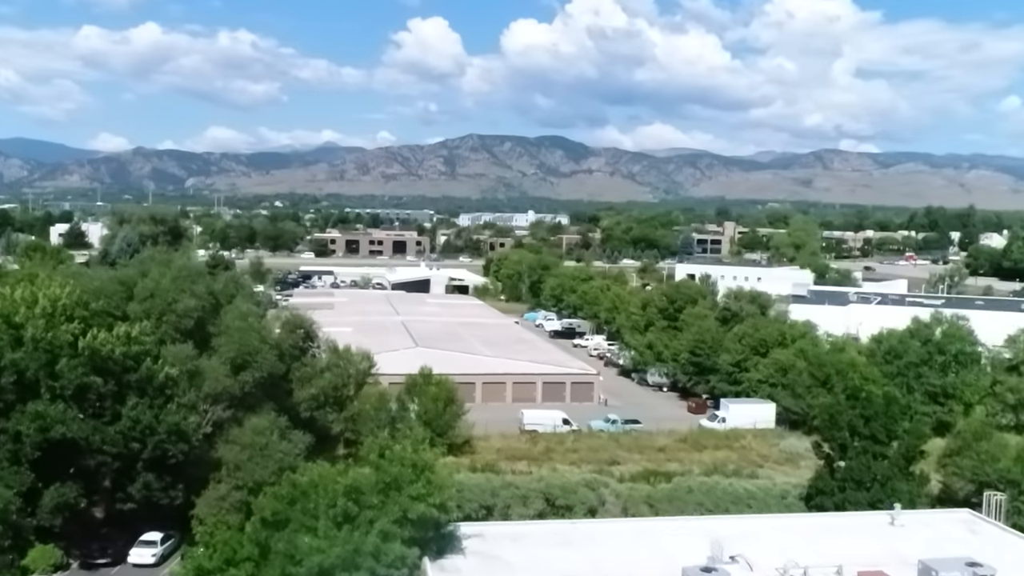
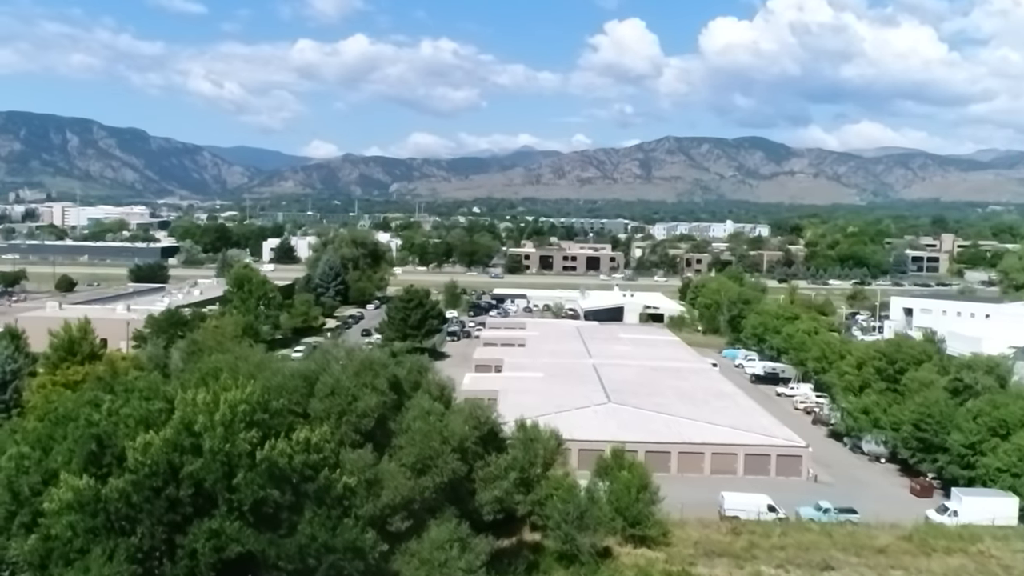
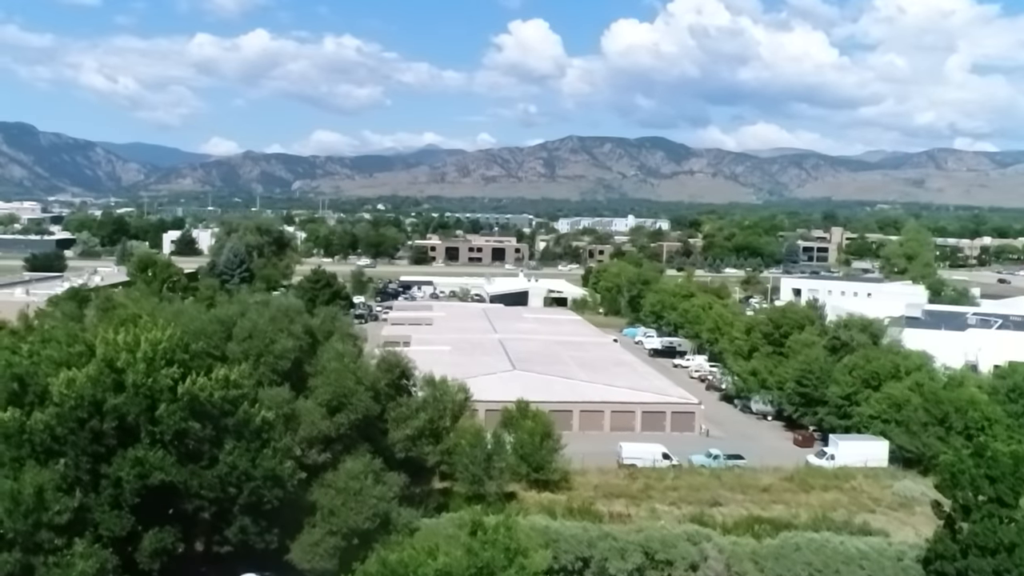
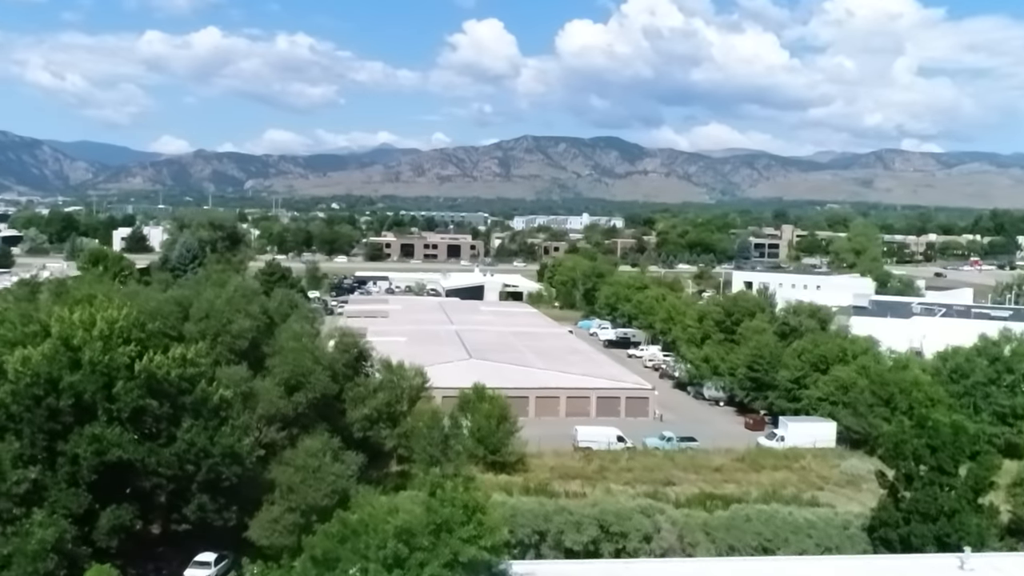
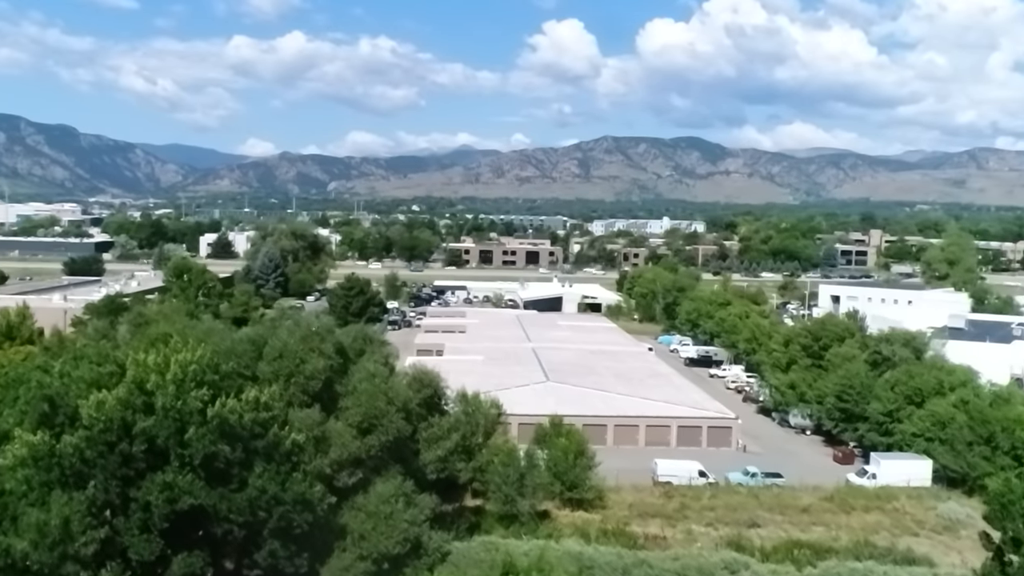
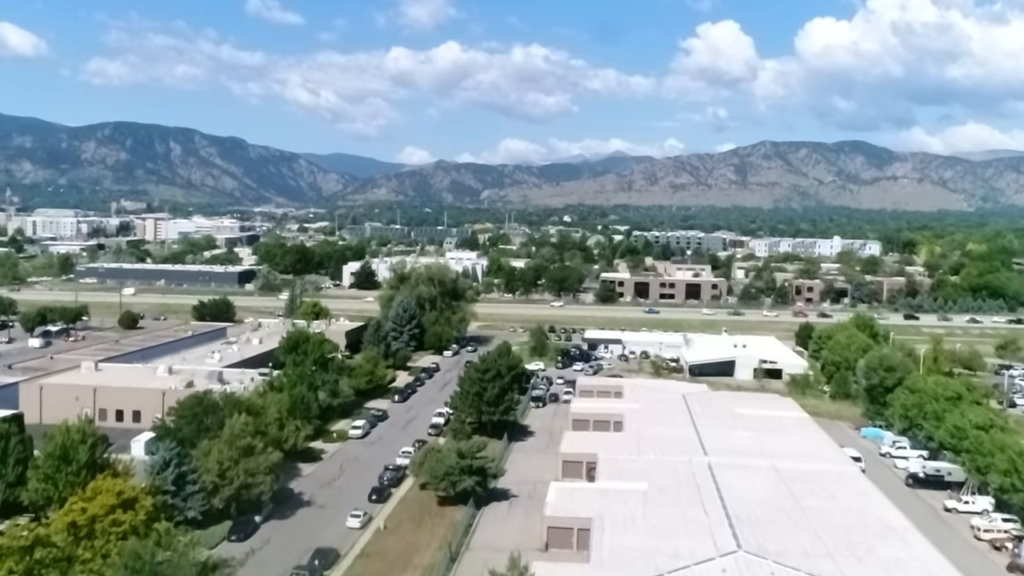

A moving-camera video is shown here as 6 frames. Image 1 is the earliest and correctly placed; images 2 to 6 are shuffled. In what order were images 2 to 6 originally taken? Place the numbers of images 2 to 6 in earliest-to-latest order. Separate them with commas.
4, 3, 5, 2, 6
